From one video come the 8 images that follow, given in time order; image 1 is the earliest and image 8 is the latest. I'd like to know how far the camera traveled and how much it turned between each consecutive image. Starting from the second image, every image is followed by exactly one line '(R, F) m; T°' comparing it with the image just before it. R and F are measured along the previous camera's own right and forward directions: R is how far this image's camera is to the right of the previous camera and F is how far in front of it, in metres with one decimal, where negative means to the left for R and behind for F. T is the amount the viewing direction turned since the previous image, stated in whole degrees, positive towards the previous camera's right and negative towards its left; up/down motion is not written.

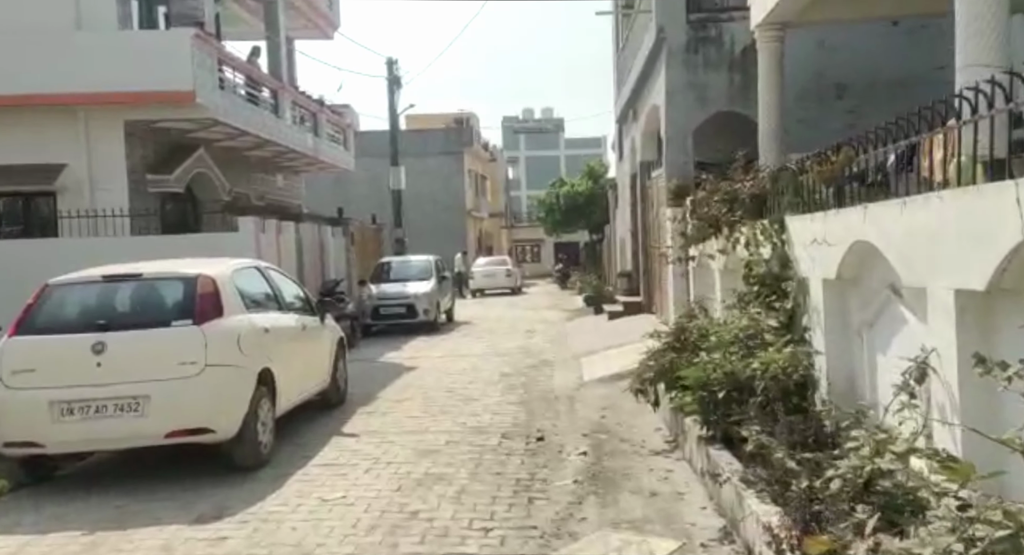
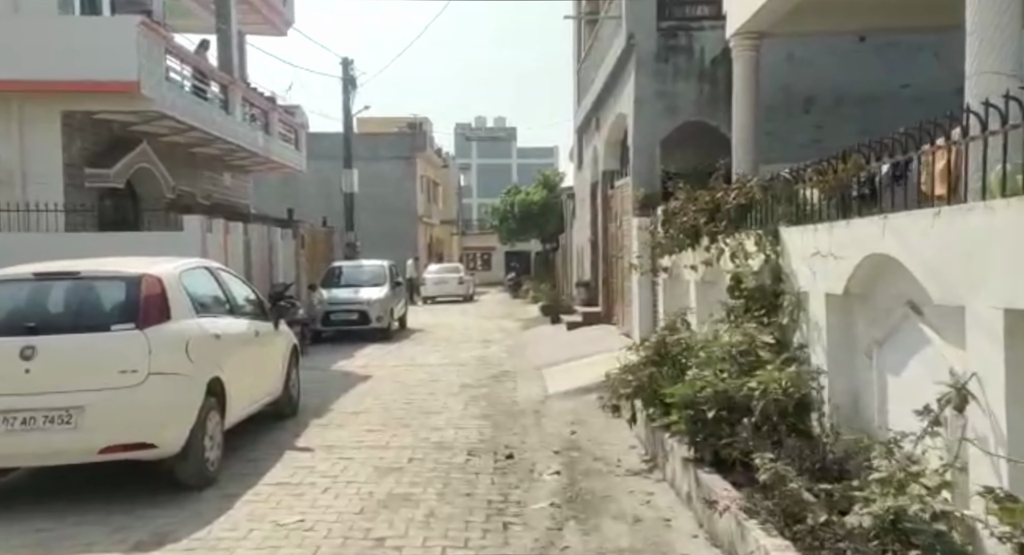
(-0.2, +0.5) m; +3°
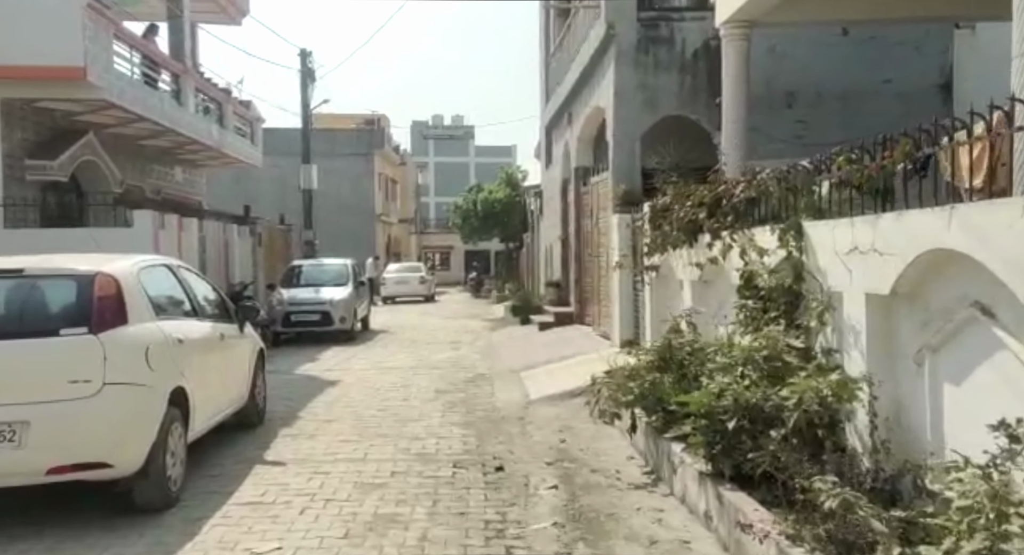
(-0.3, +0.6) m; +3°
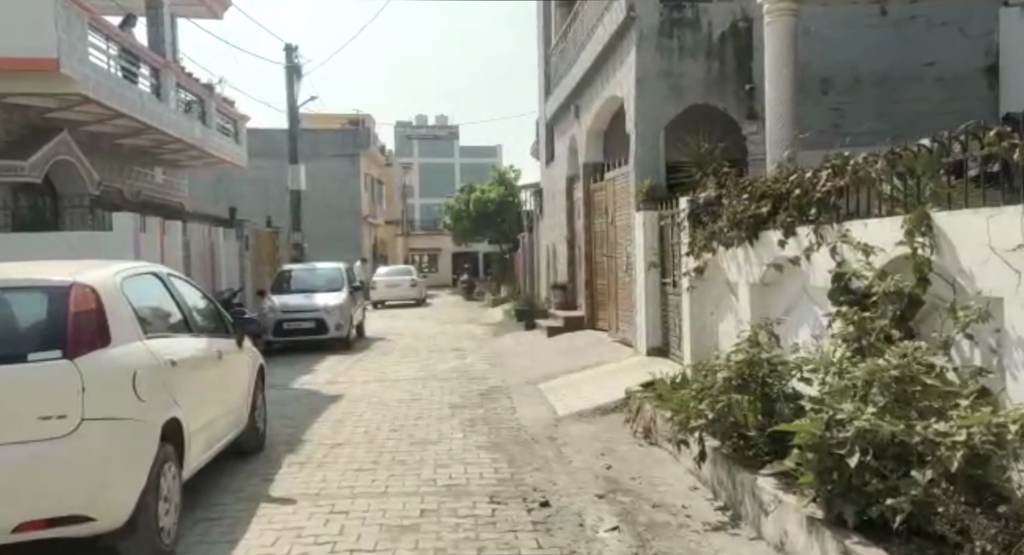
(-0.4, +1.0) m; +1°
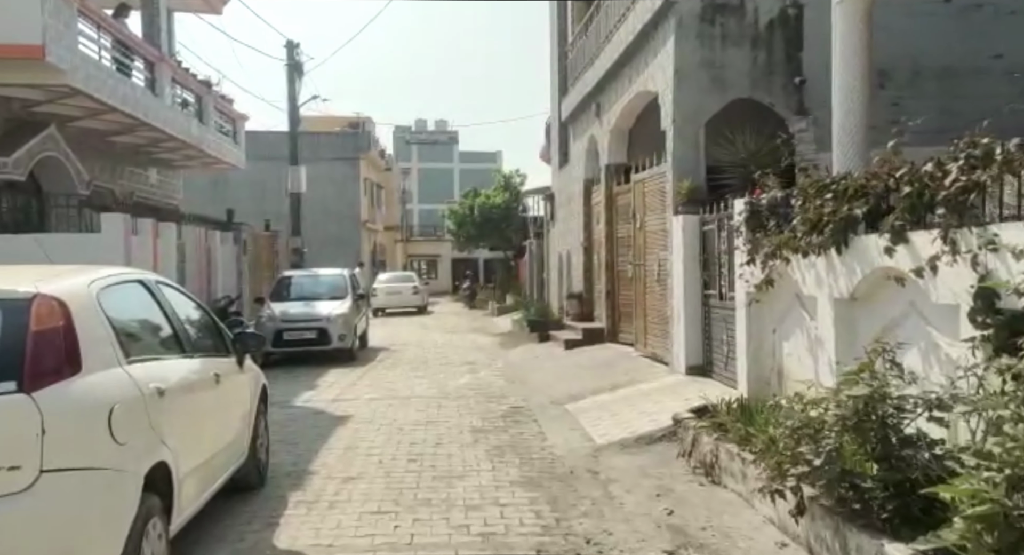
(-0.3, +1.1) m; 0°
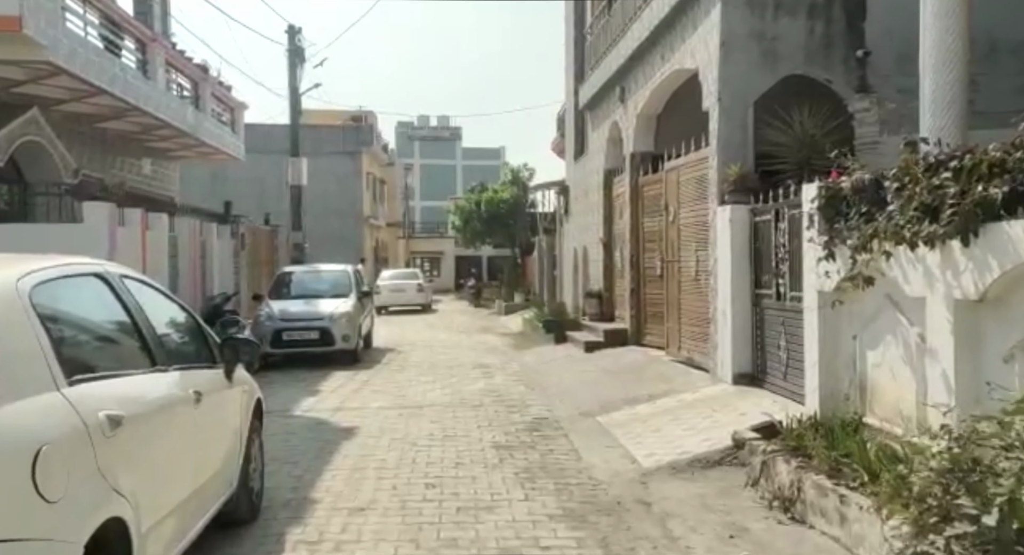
(-0.3, +1.2) m; 0°
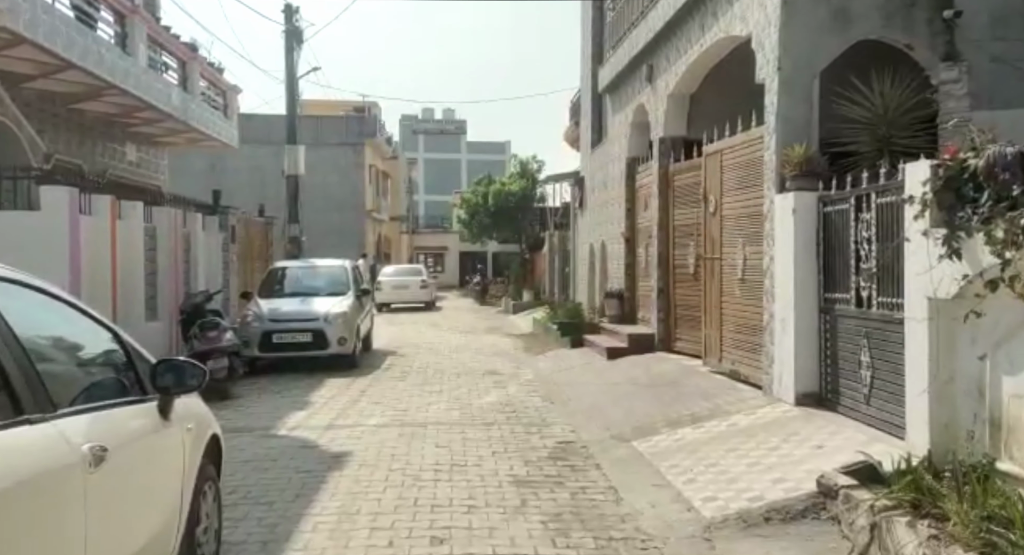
(-0.2, +1.5) m; 0°
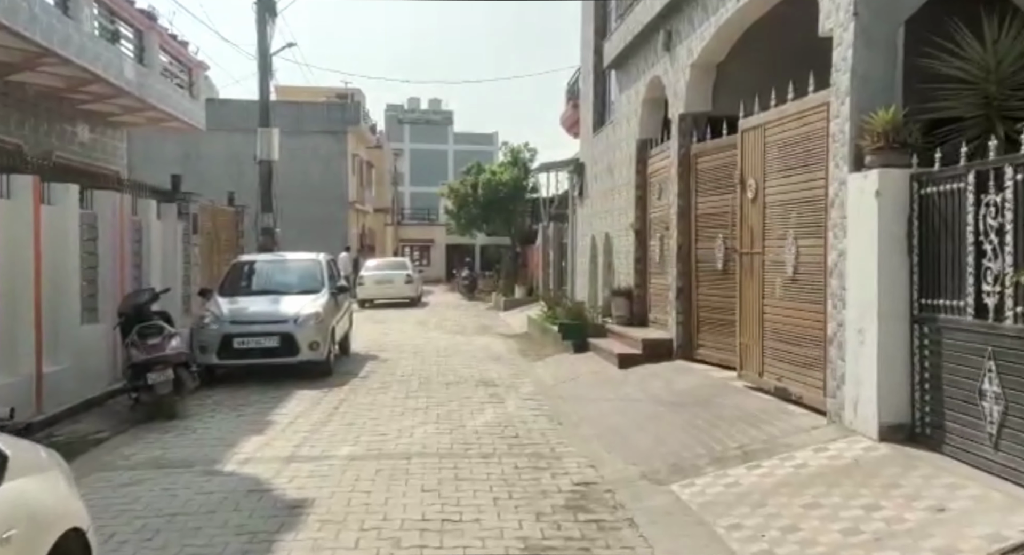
(-0.1, +1.8) m; +1°
